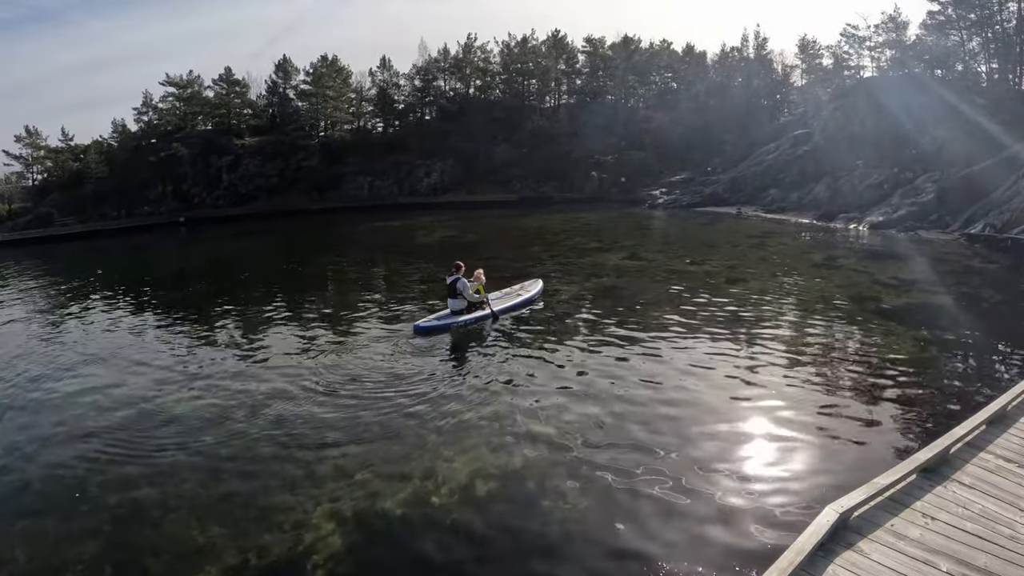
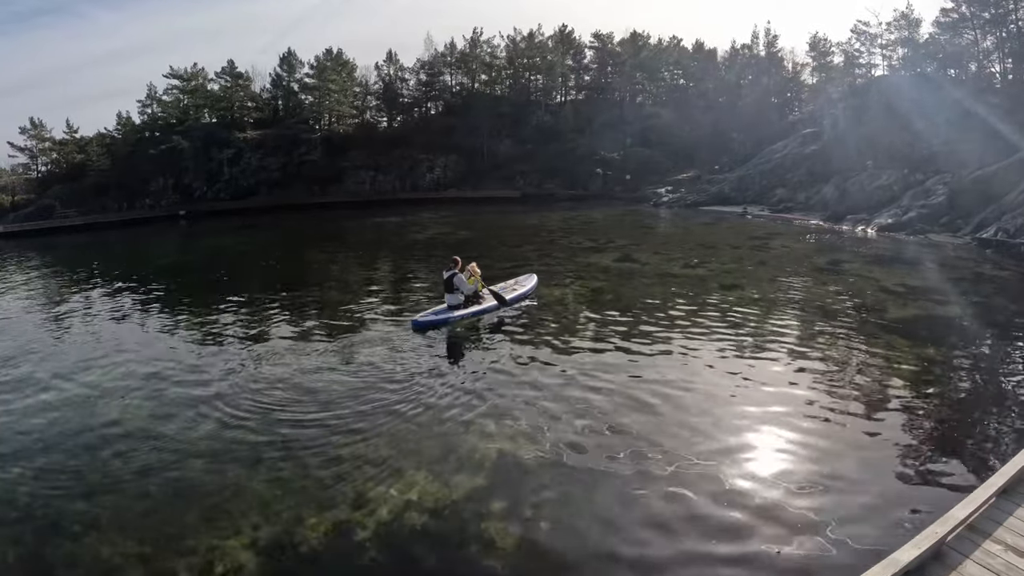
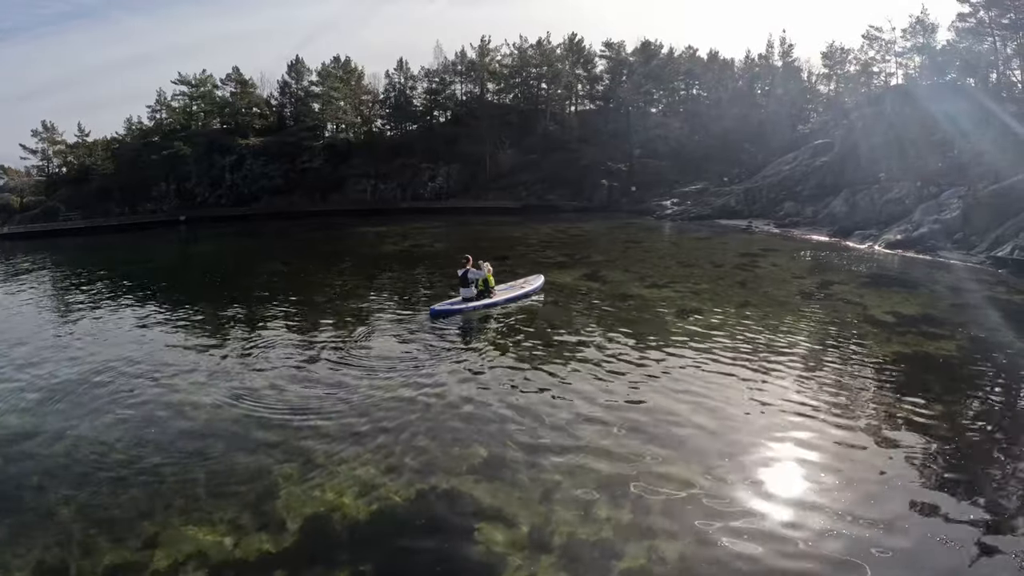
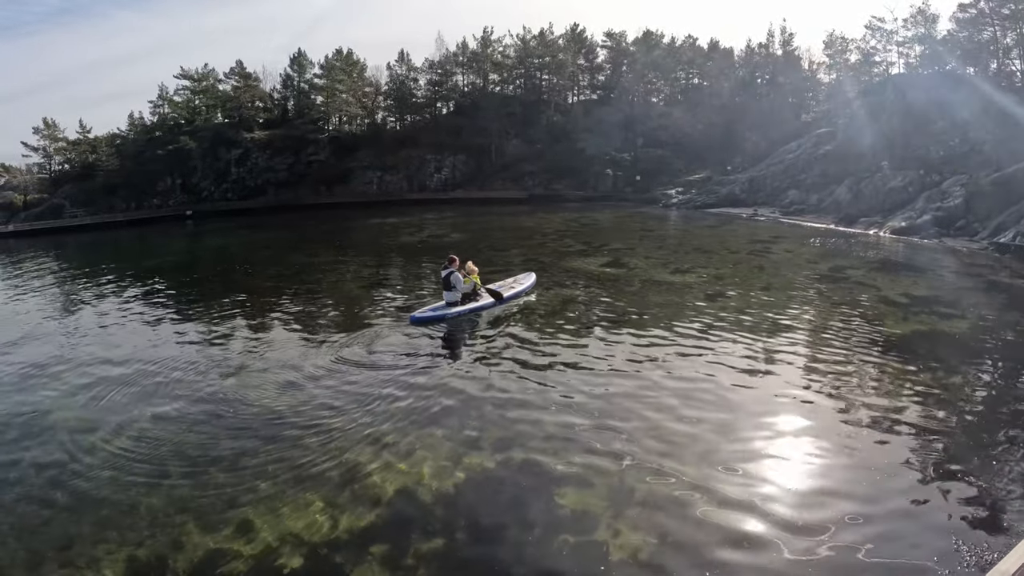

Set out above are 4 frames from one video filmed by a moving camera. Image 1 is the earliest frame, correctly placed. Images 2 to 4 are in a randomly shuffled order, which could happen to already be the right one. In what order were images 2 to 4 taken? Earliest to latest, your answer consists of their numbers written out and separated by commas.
2, 4, 3
